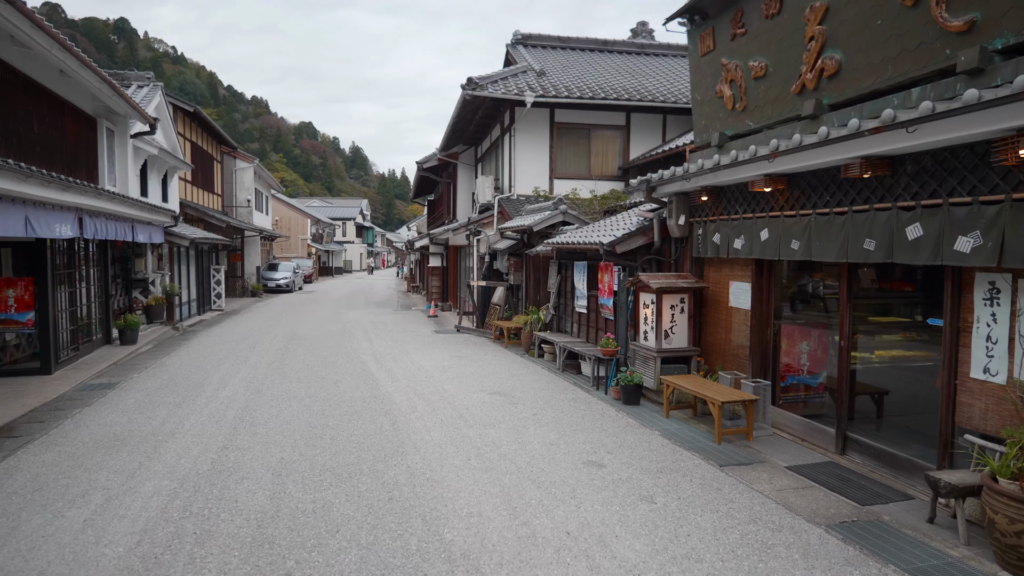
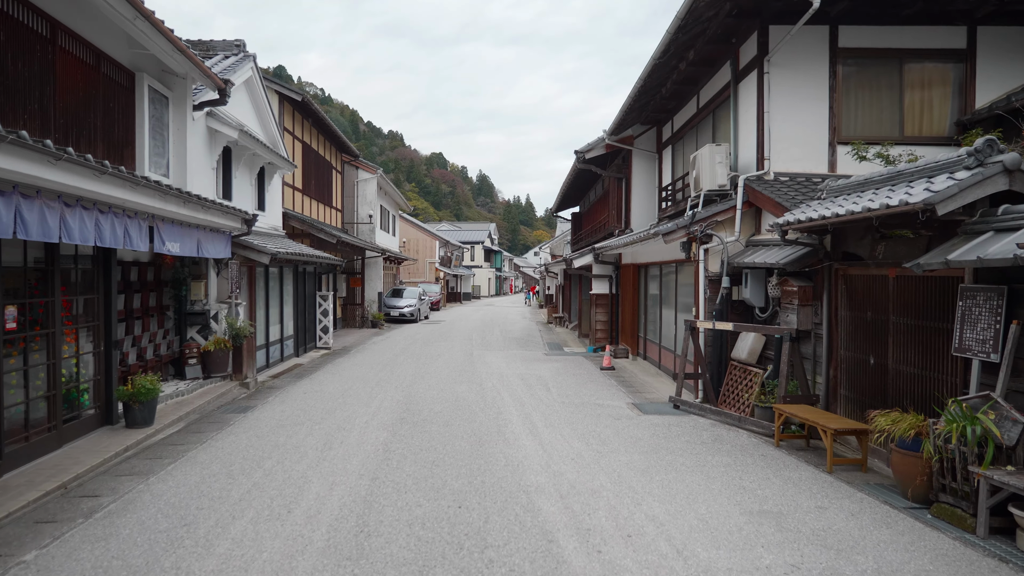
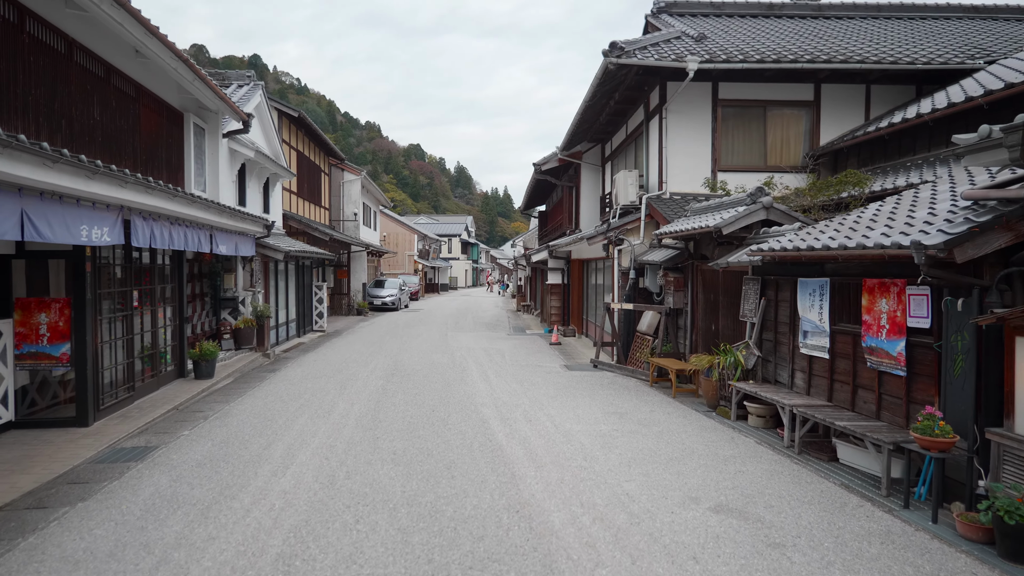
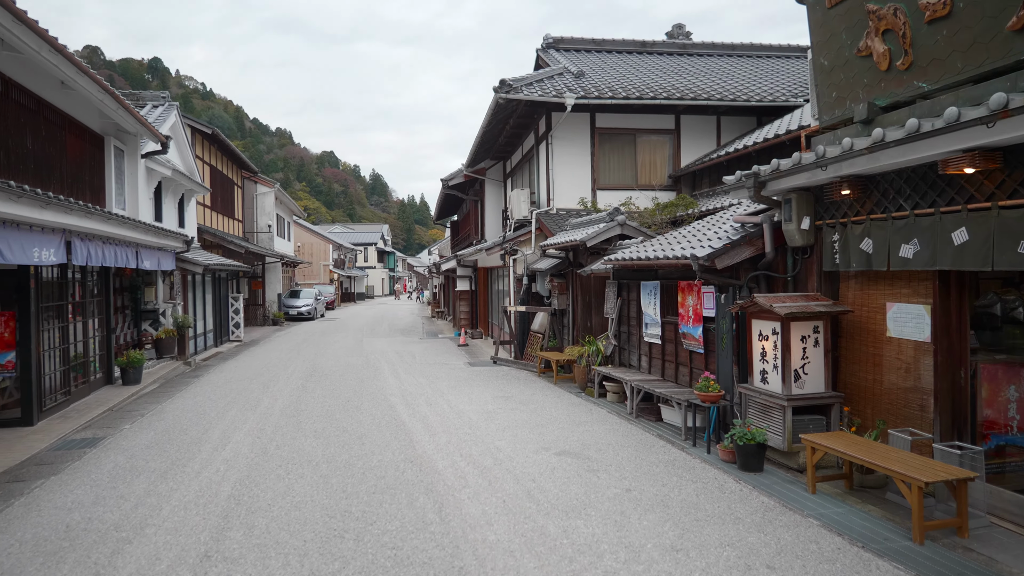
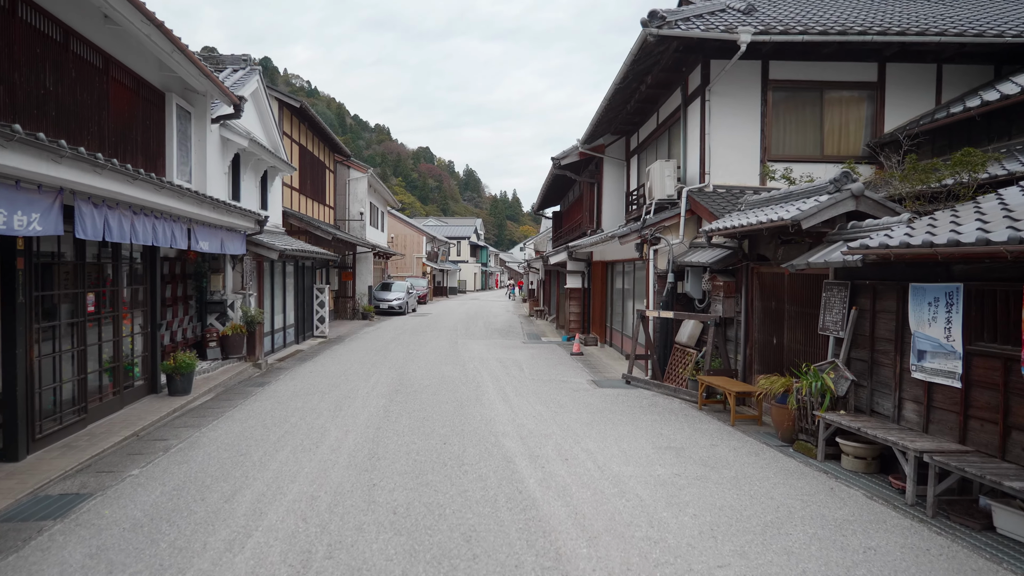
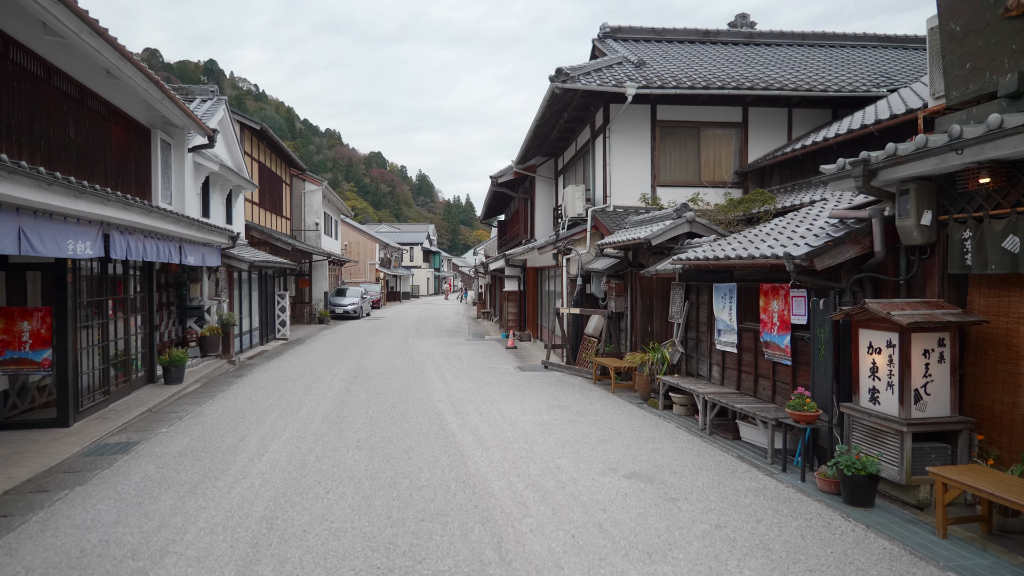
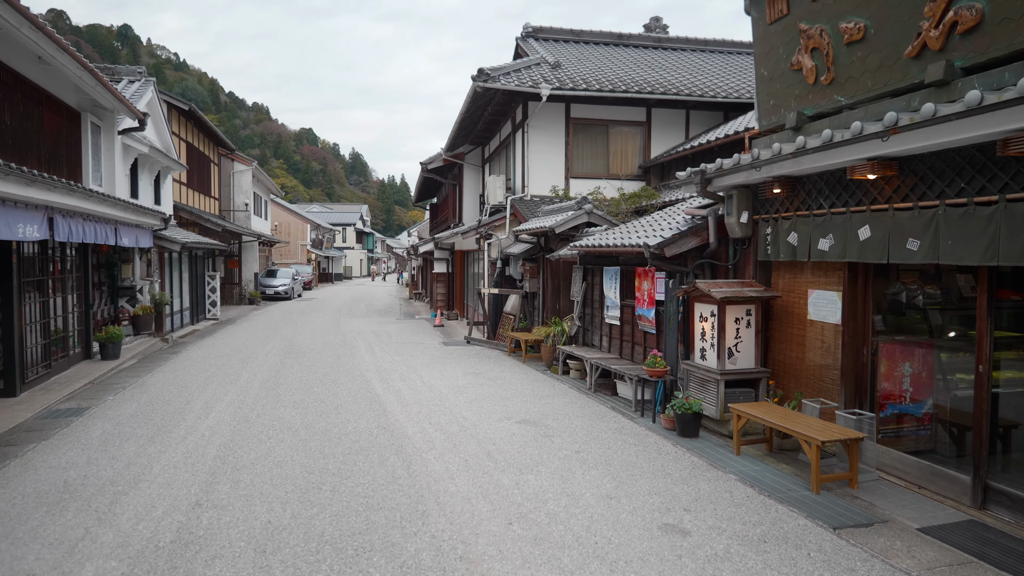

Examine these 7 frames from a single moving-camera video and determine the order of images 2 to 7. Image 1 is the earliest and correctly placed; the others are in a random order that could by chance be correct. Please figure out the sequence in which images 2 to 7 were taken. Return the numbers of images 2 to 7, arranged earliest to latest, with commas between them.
7, 4, 6, 3, 5, 2
